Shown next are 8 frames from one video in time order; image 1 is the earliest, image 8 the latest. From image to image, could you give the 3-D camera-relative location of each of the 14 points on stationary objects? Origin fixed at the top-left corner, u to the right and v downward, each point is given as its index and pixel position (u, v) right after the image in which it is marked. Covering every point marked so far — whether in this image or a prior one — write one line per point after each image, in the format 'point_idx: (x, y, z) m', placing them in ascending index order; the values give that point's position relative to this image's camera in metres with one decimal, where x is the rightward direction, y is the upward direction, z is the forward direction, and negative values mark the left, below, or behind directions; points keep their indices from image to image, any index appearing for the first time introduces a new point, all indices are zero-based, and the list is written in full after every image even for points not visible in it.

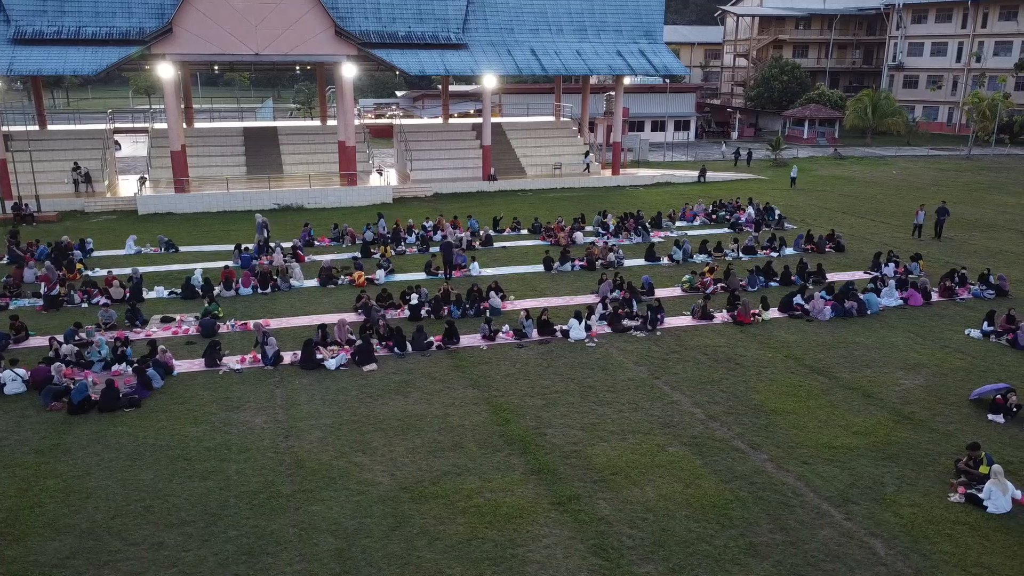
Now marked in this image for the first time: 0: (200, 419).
0: (-4.6, -1.9, +11.8) m
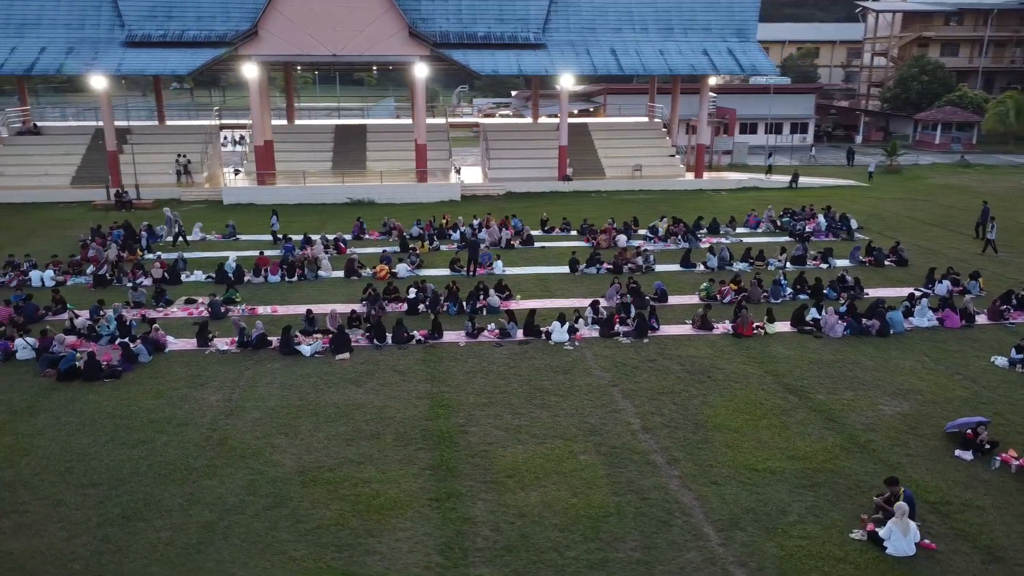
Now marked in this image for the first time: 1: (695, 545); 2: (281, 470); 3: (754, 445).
0: (-5.5, -1.7, +12.8) m
1: (+2.0, -2.8, +8.7) m
2: (-3.0, -2.3, +10.3) m
3: (+3.3, -2.2, +11.1) m
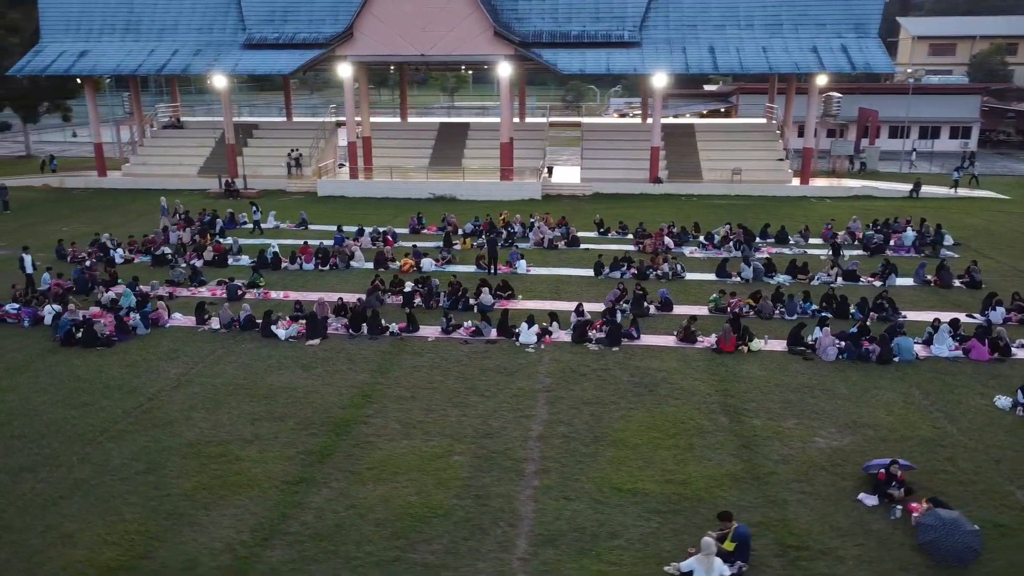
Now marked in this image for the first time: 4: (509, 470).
0: (-6.6, -1.3, +14.1) m
1: (-0.2, -2.8, +8.5) m
2: (-4.7, -2.1, +11.1) m
3: (+1.7, -2.3, +10.5) m
4: (0.0, -2.3, +10.3) m
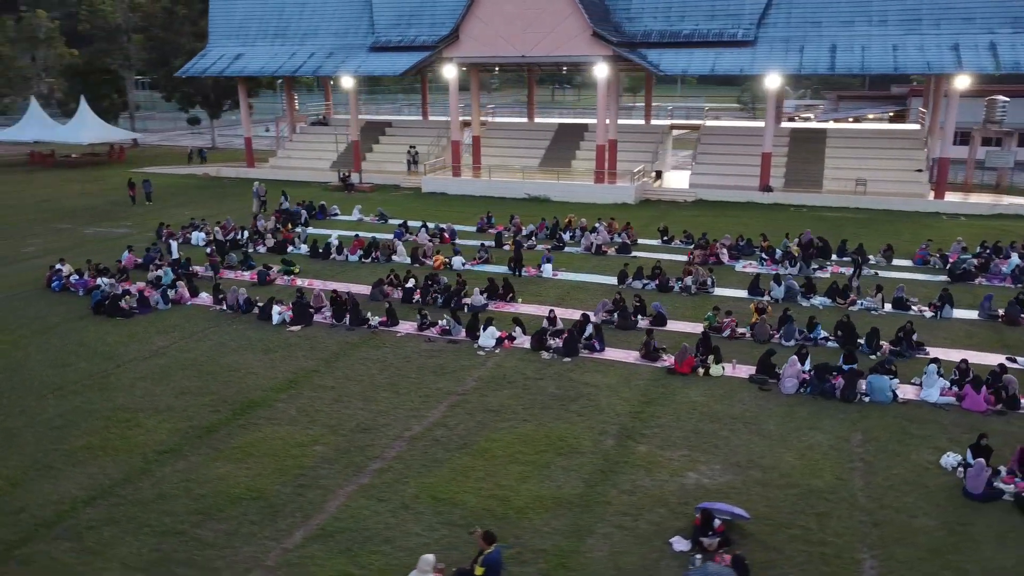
0: (-7.4, -0.9, +15.8) m
1: (-2.8, -2.8, +8.9) m
2: (-6.3, -1.8, +12.5) m
3: (-0.4, -2.4, +10.3) m
4: (-2.1, -2.3, +10.6) m
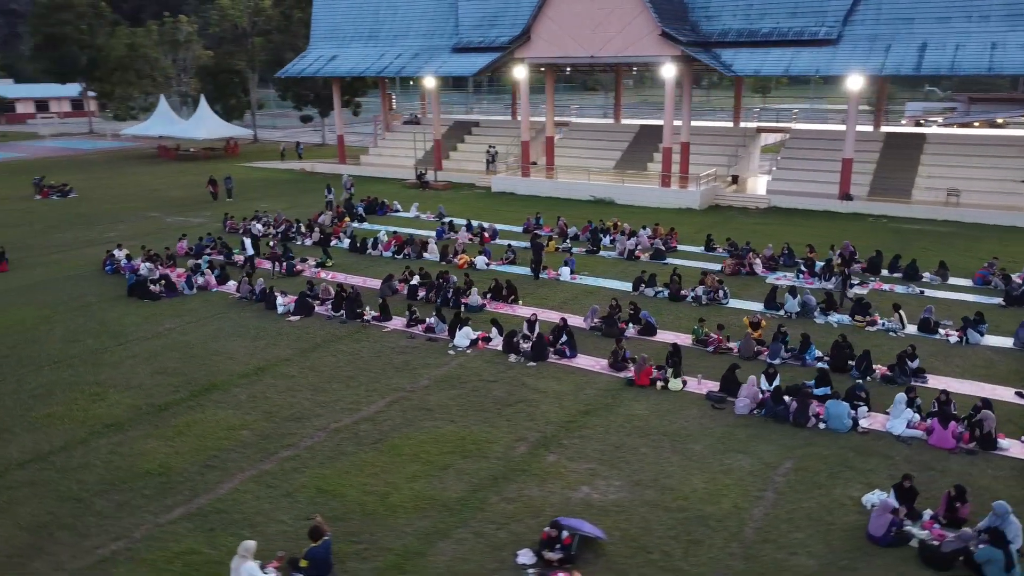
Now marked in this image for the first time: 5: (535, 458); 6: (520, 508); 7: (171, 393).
0: (-7.6, -0.6, +17.1) m
1: (-4.3, -2.7, +9.5) m
2: (-7.2, -1.5, +13.7) m
3: (-1.8, -2.4, +10.5) m
4: (-3.4, -2.2, +11.0) m
5: (+0.3, -2.3, +10.9) m
6: (+0.1, -2.6, +9.6) m
7: (-5.5, -1.7, +13.1) m
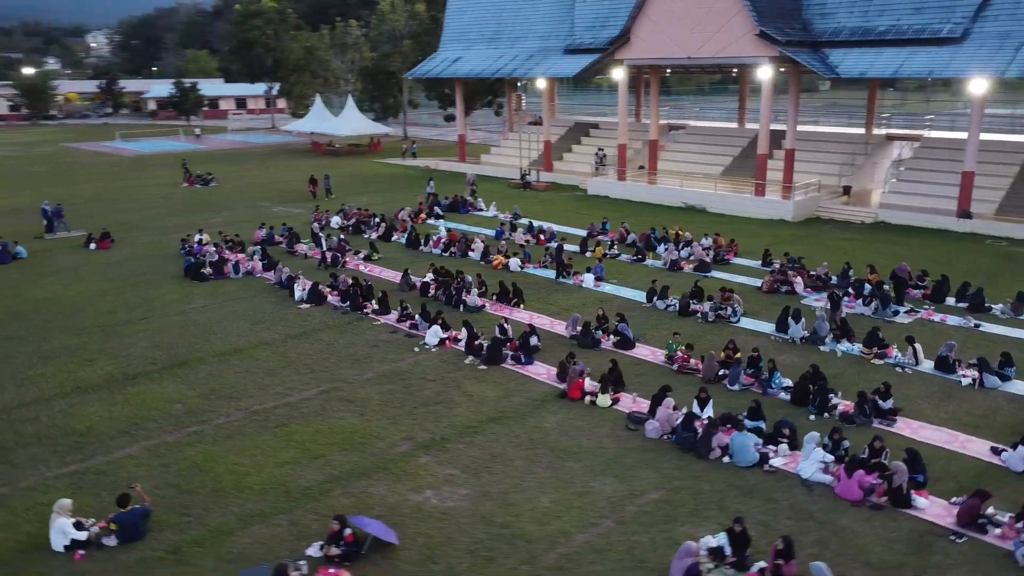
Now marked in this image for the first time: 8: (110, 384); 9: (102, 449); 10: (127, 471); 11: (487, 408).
0: (-7.6, -0.2, +18.9) m
1: (-6.3, -2.4, +10.7) m
2: (-8.0, -1.1, +15.5) m
3: (-3.5, -2.3, +11.1) m
4: (-5.0, -2.0, +12.0) m
5: (-1.4, -2.3, +11.0) m
6: (-1.9, -2.6, +9.8) m
7: (-6.5, -1.4, +14.5) m
8: (-6.8, -1.6, +13.6) m
9: (-5.7, -2.3, +11.2) m
10: (-5.1, -2.4, +10.6) m
11: (-0.4, -1.9, +12.6) m
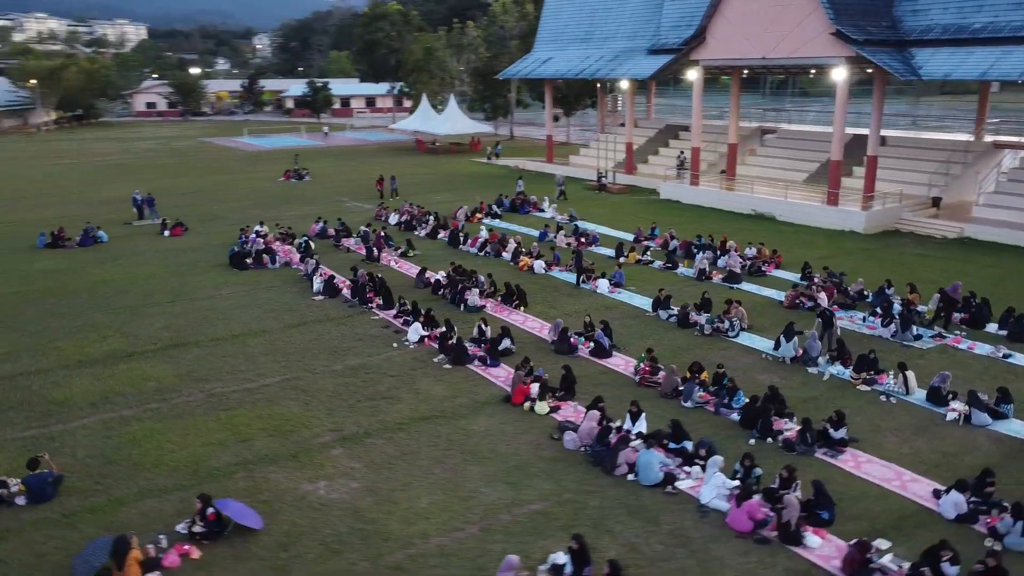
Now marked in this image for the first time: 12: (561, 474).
0: (-7.2, +0.1, +20.2) m
1: (-7.5, -2.1, +11.9) m
2: (-8.3, -0.8, +16.9) m
3: (-4.7, -2.1, +11.9) m
4: (-6.0, -1.8, +13.0) m
5: (-2.6, -2.3, +11.4) m
6: (-3.4, -2.6, +10.3) m
7: (-7.0, -1.1, +15.7) m
8: (-7.5, -1.3, +14.8) m
9: (-6.9, -2.0, +12.4) m
10: (-6.3, -2.2, +11.6) m
11: (-1.4, -1.9, +12.8) m
12: (+0.7, -2.5, +10.6) m
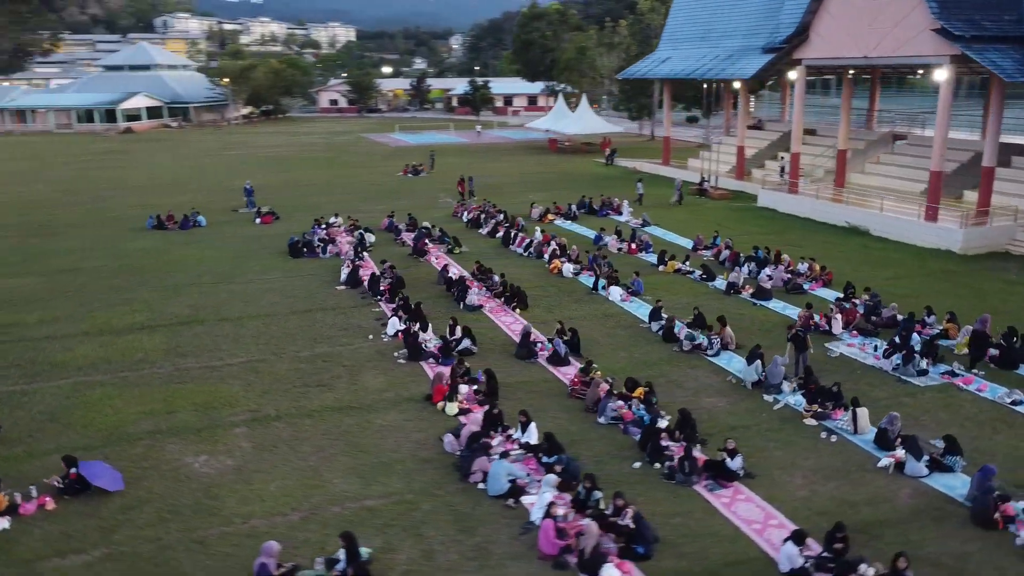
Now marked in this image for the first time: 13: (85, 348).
0: (-6.5, +0.5, +21.8) m
1: (-8.8, -1.7, +13.9) m
2: (-8.4, -0.3, +18.9) m
3: (-6.1, -1.8, +13.1) m
4: (-7.1, -1.5, +14.5) m
5: (-4.2, -2.1, +12.2) m
6: (-5.2, -2.3, +11.3) m
7: (-7.4, -0.7, +17.4) m
8: (-8.1, -0.9, +16.6) m
9: (-8.1, -1.6, +14.1) m
10: (-7.8, -1.8, +13.2) m
11: (-2.6, -1.8, +13.3) m
12: (-1.2, -2.5, +10.7) m
13: (-8.3, -1.2, +15.5) m
